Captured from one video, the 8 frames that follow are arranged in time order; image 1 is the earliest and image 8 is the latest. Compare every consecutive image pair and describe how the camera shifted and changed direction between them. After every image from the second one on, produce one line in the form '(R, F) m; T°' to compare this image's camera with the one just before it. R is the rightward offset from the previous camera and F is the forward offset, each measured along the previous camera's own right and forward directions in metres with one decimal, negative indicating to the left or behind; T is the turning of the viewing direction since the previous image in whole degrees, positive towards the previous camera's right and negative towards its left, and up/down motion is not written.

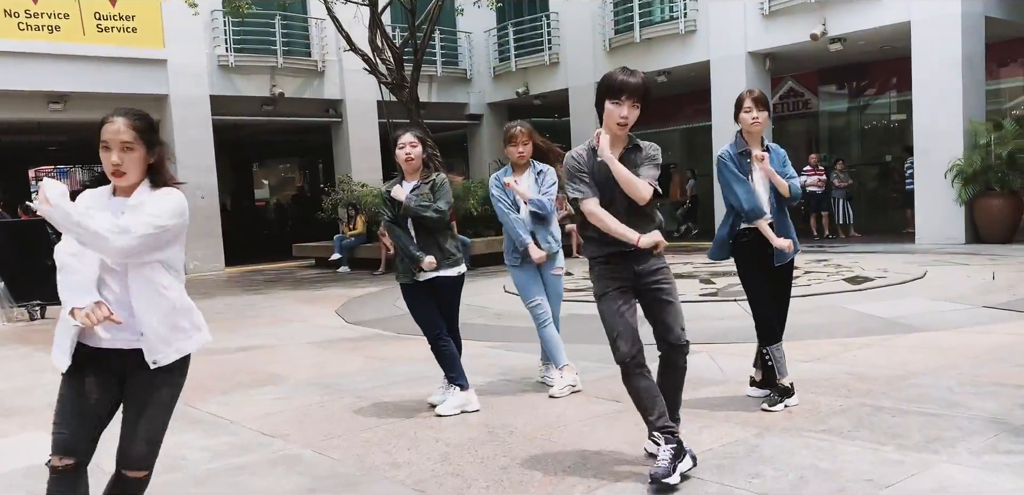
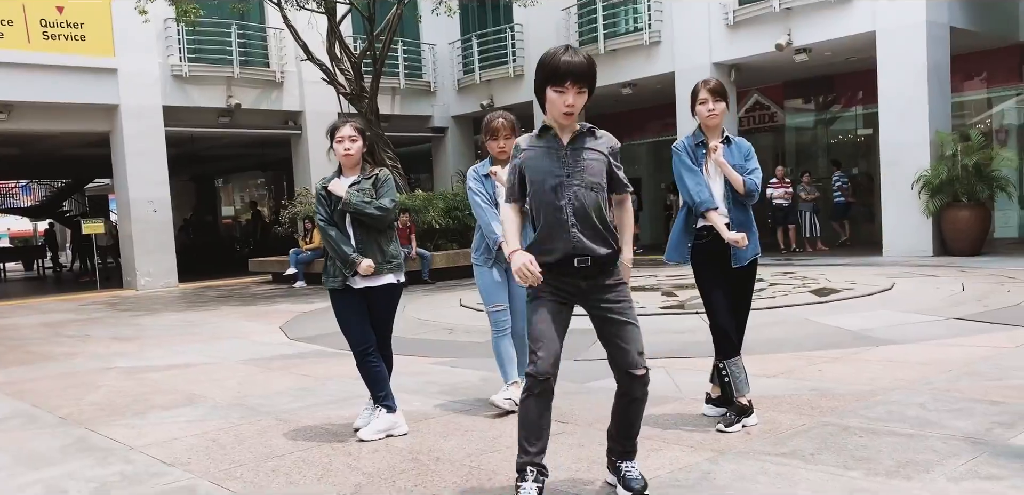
(+0.2, +0.4) m; +2°
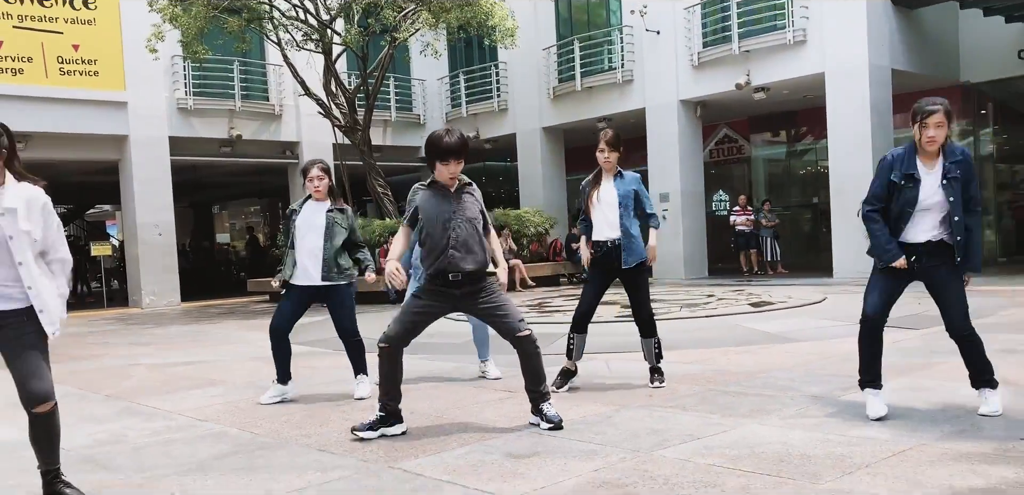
(+0.2, -1.2) m; +1°
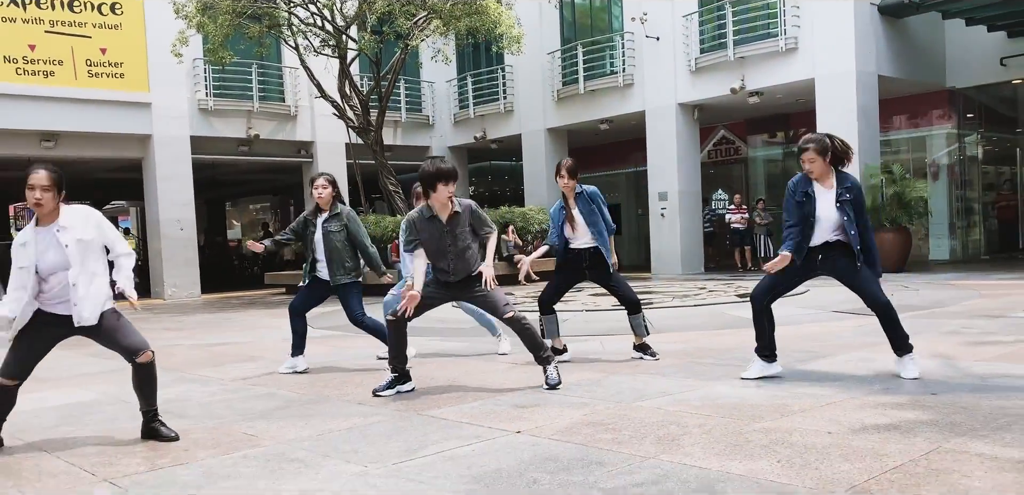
(0.0, -0.9) m; 0°
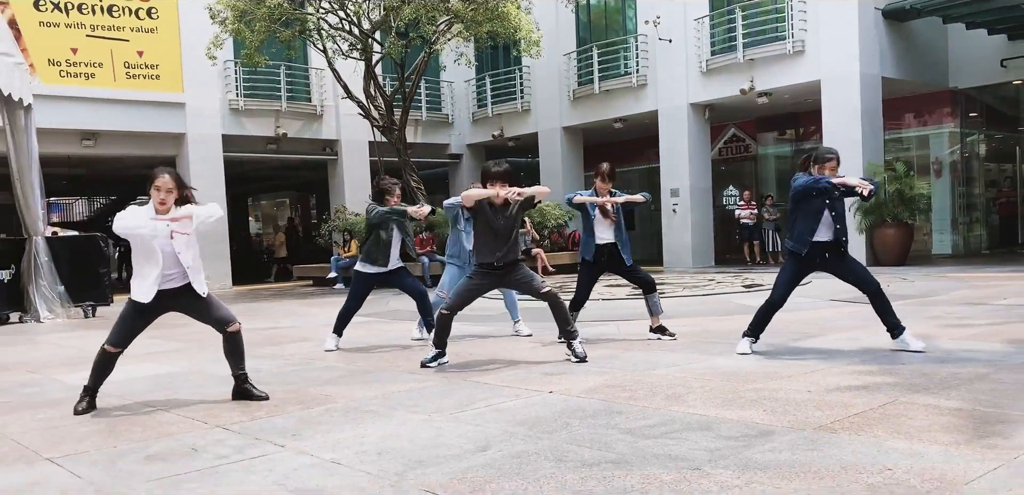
(-0.1, -0.8) m; -1°
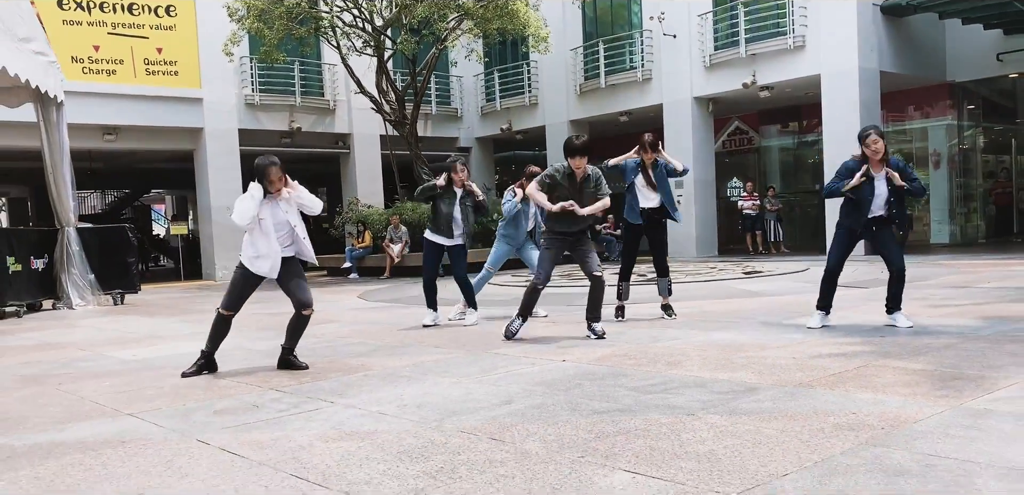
(-0.1, -0.6) m; 0°
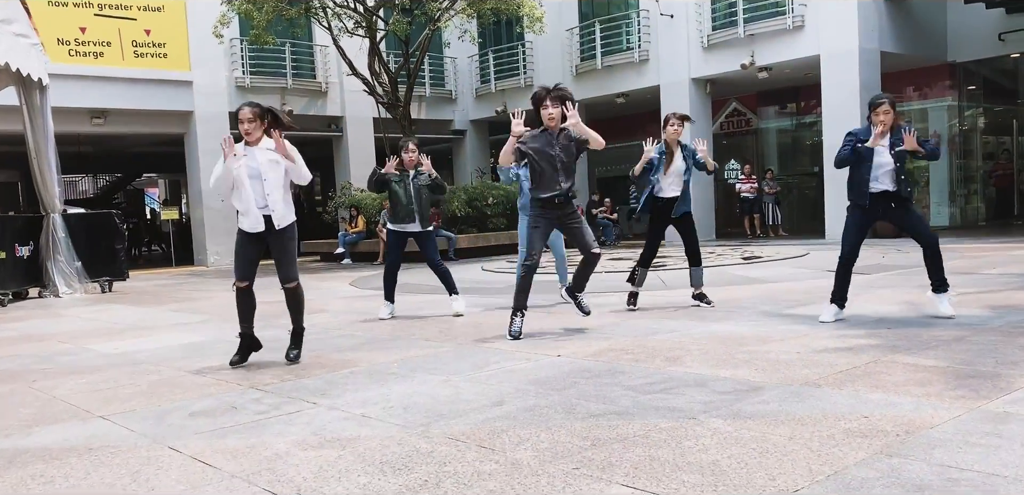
(0.0, +0.2) m; 0°
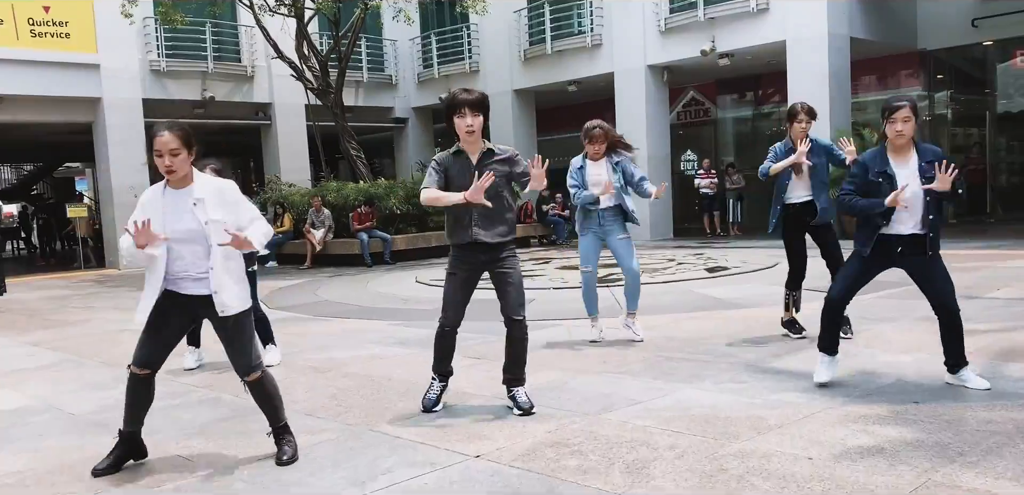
(+0.2, +1.5) m; +3°
